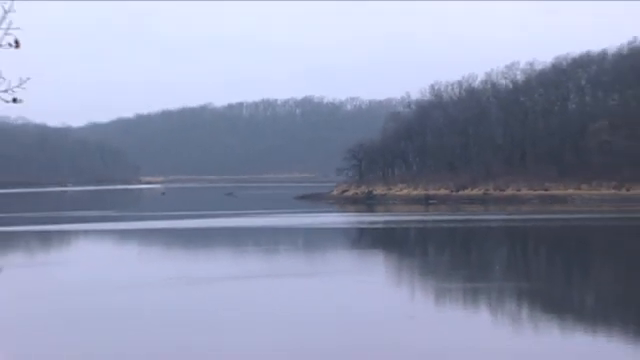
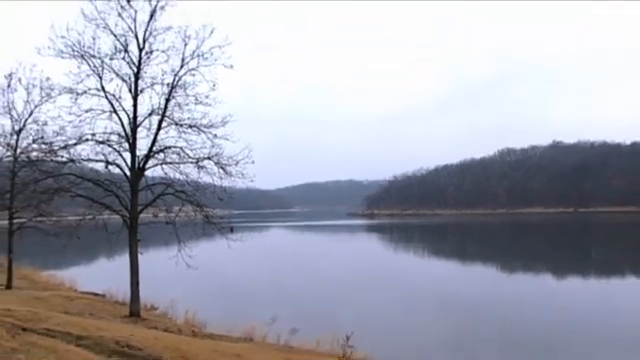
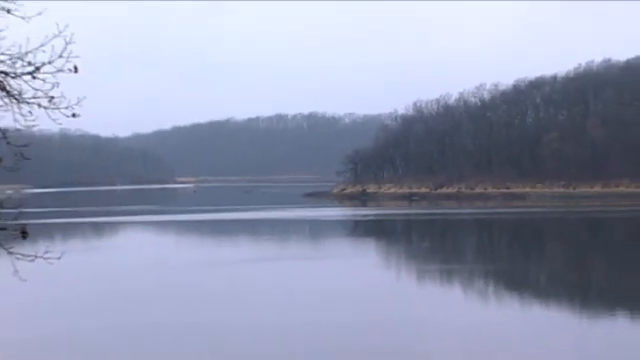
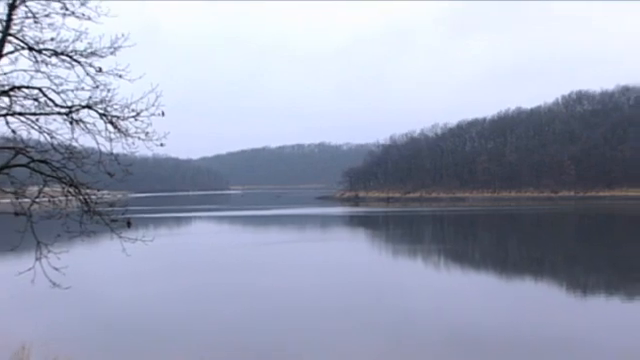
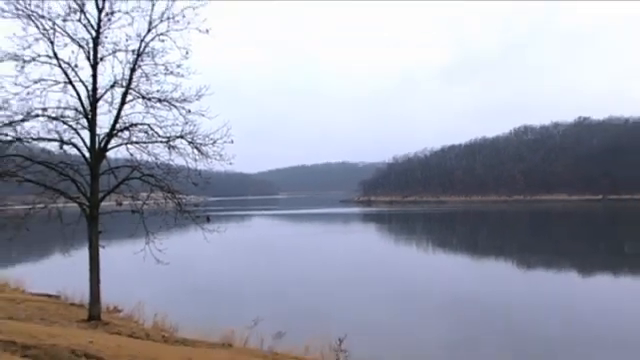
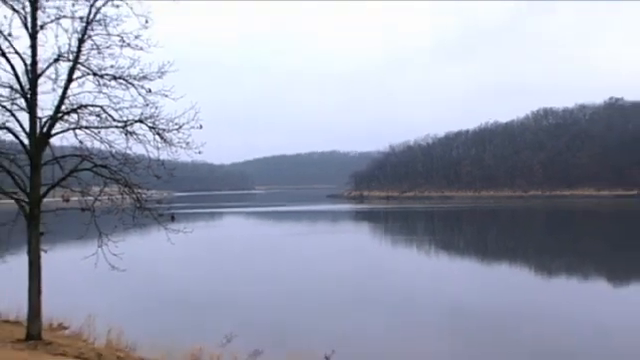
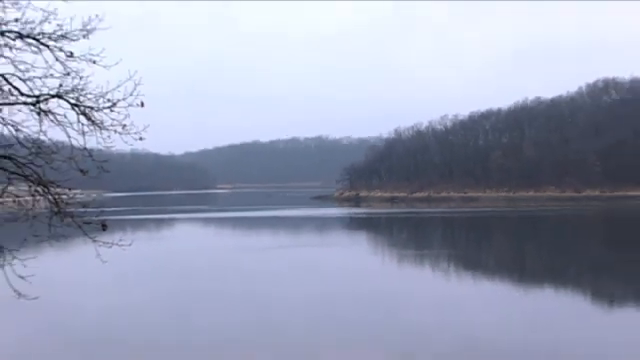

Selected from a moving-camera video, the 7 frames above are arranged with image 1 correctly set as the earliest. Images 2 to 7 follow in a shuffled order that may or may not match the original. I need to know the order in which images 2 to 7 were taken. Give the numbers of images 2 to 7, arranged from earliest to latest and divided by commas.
3, 7, 4, 6, 5, 2
